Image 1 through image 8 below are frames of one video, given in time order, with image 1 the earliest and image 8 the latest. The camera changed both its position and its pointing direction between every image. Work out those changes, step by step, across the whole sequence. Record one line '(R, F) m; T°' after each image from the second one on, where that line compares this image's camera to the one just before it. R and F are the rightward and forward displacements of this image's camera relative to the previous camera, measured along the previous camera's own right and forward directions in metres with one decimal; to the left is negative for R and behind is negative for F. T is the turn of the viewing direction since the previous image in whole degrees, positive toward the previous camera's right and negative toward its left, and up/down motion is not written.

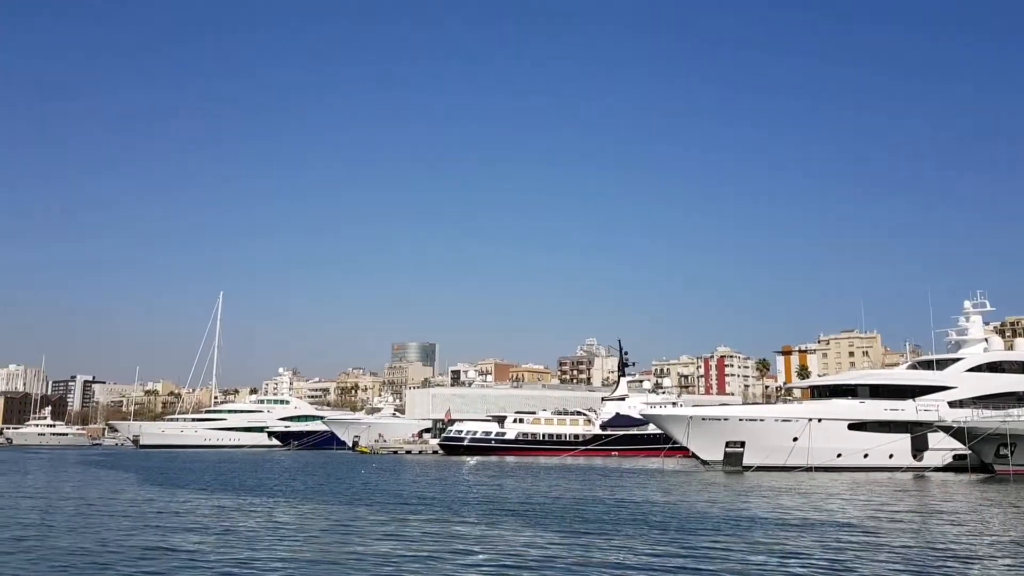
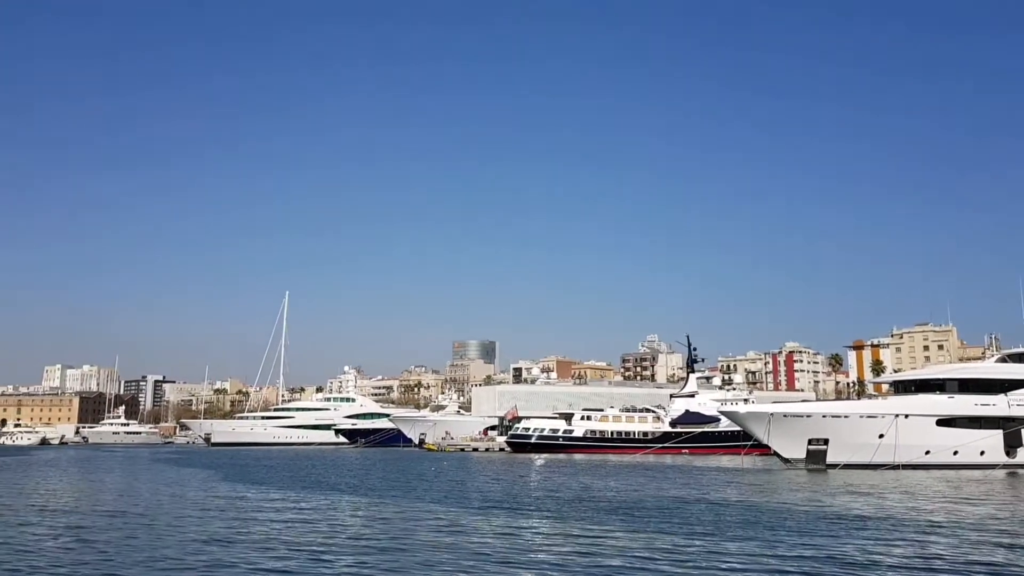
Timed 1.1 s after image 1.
(-1.3, +0.6) m; -3°
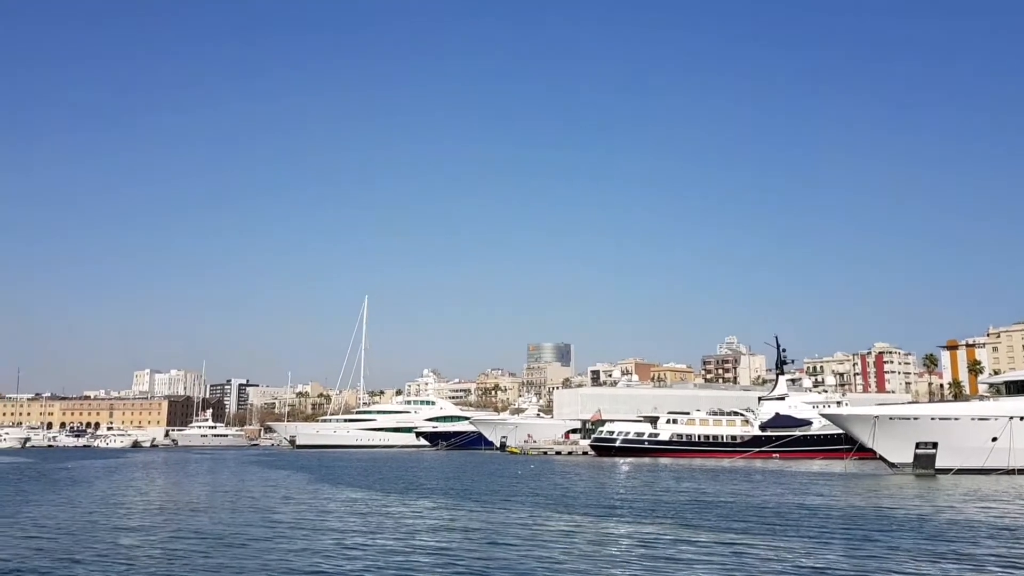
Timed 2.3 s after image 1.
(-1.6, +0.5) m; -4°
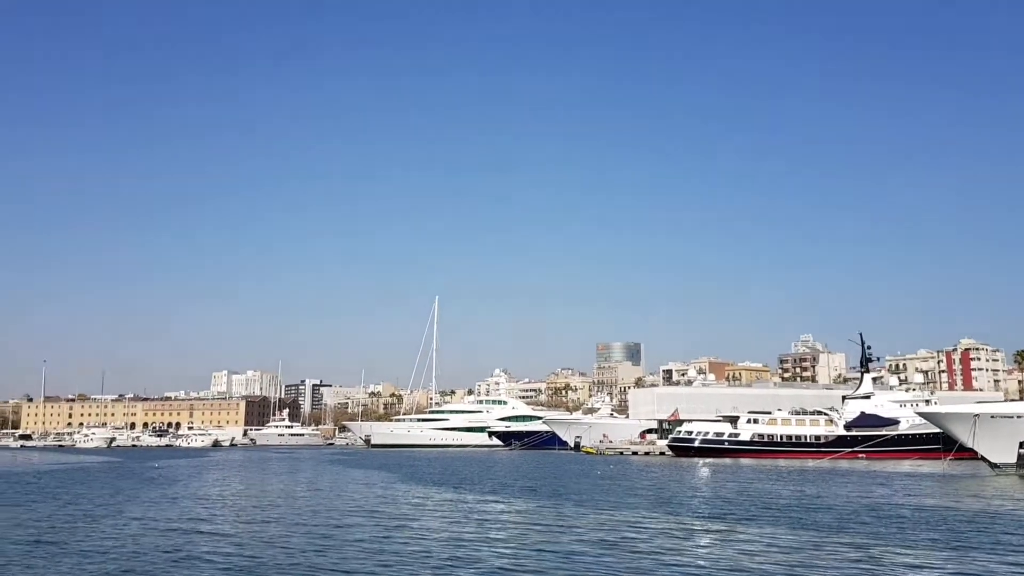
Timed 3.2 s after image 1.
(-1.3, +0.3) m; -4°
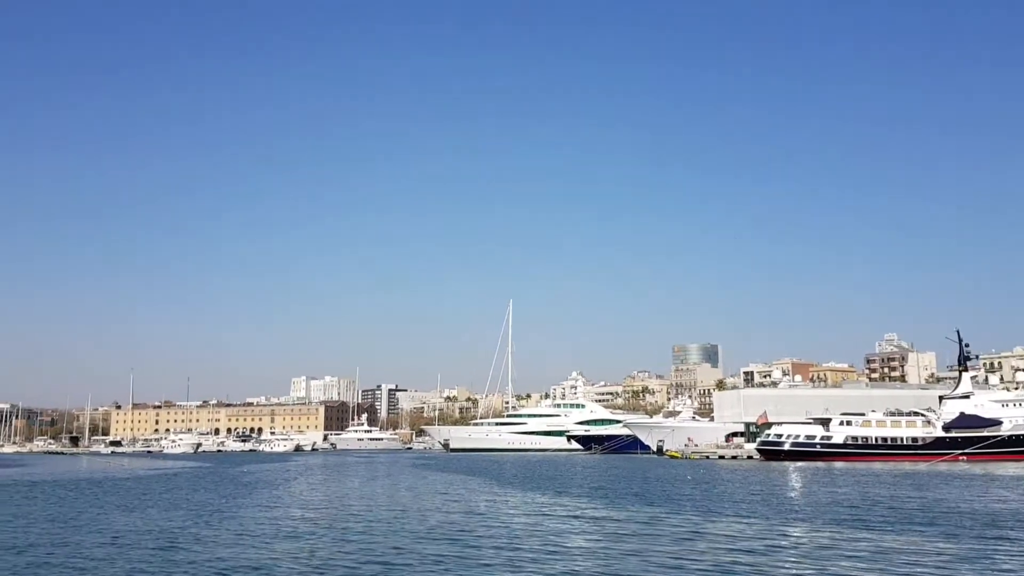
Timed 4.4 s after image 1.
(-1.8, +0.5) m; -4°
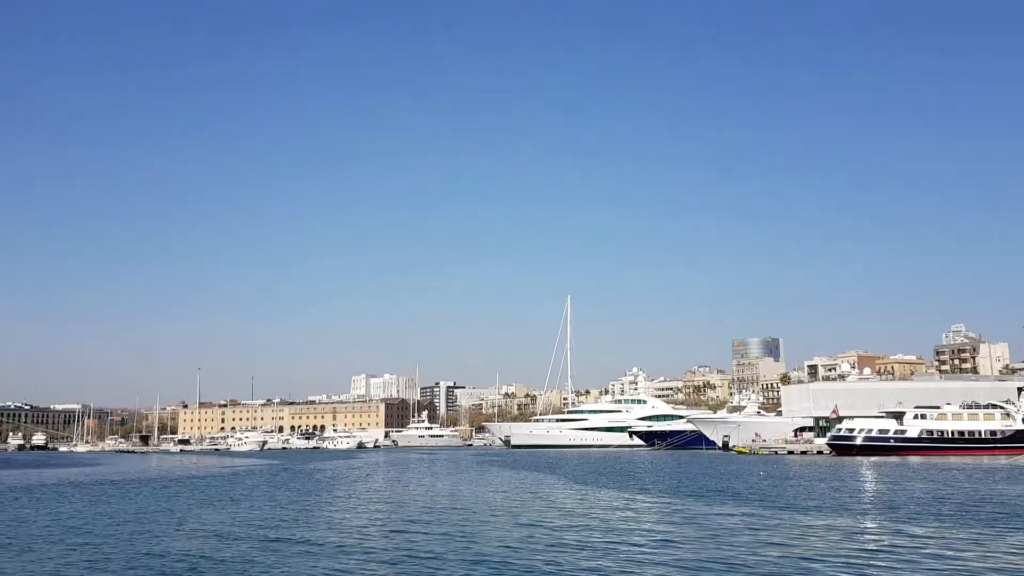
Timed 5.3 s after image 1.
(-1.4, +0.1) m; -3°
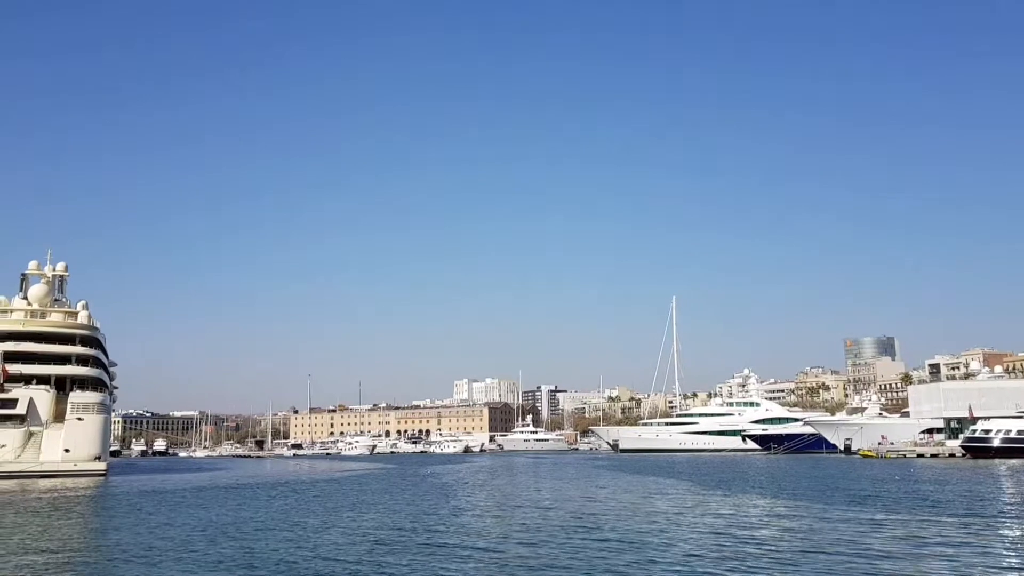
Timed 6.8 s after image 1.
(-2.4, +0.5) m; -5°
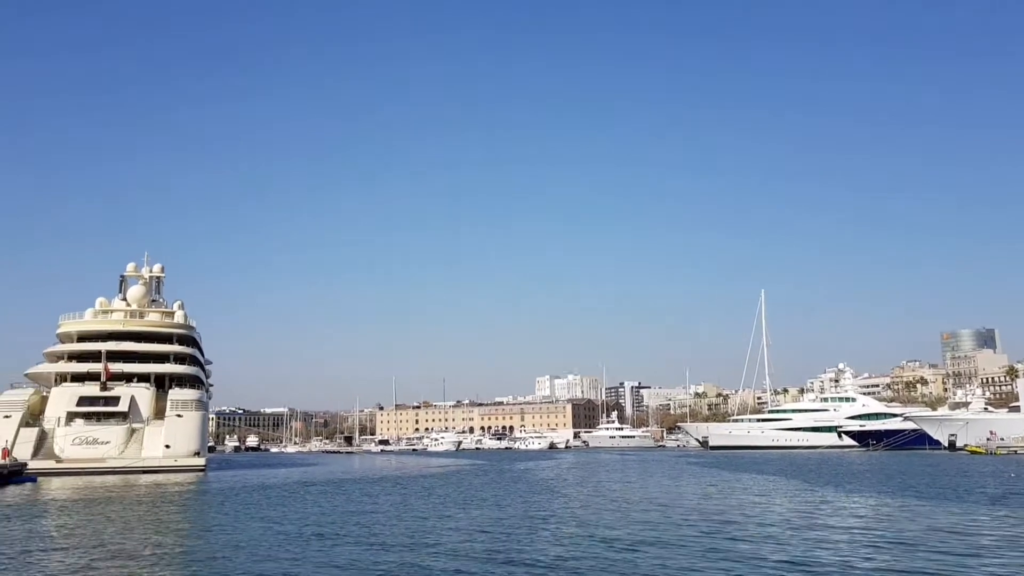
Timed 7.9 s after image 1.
(-1.8, +0.3) m; -4°
